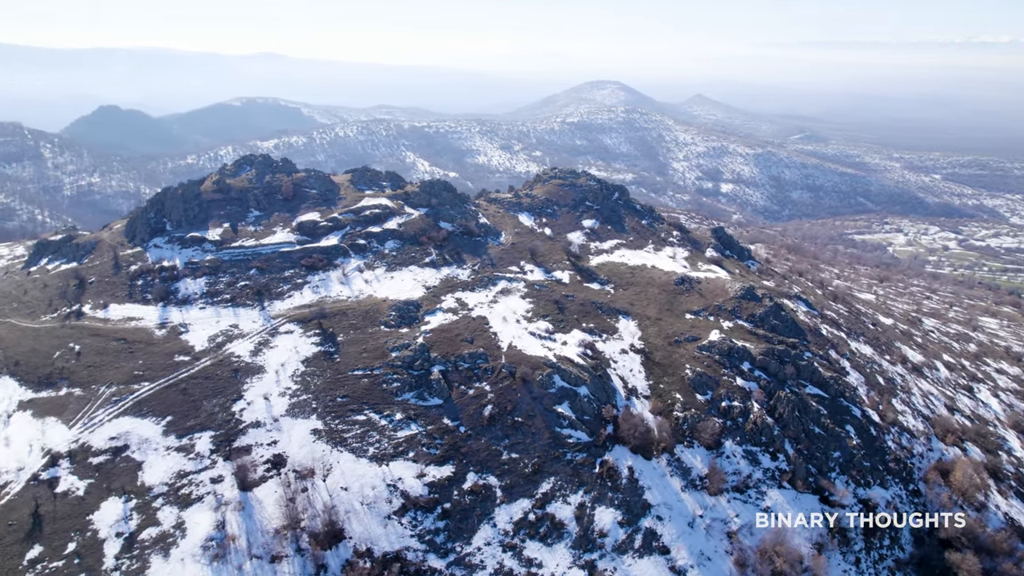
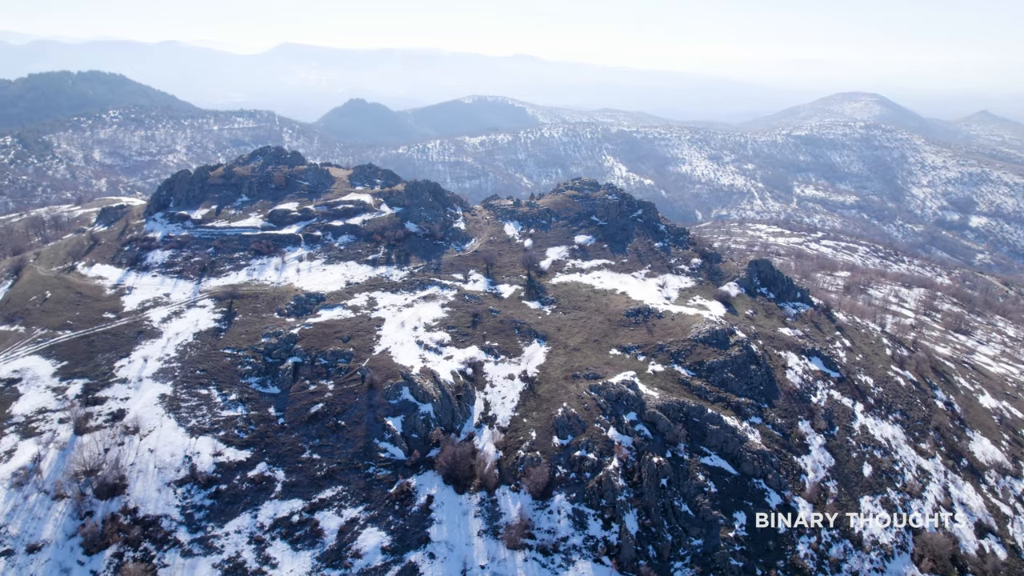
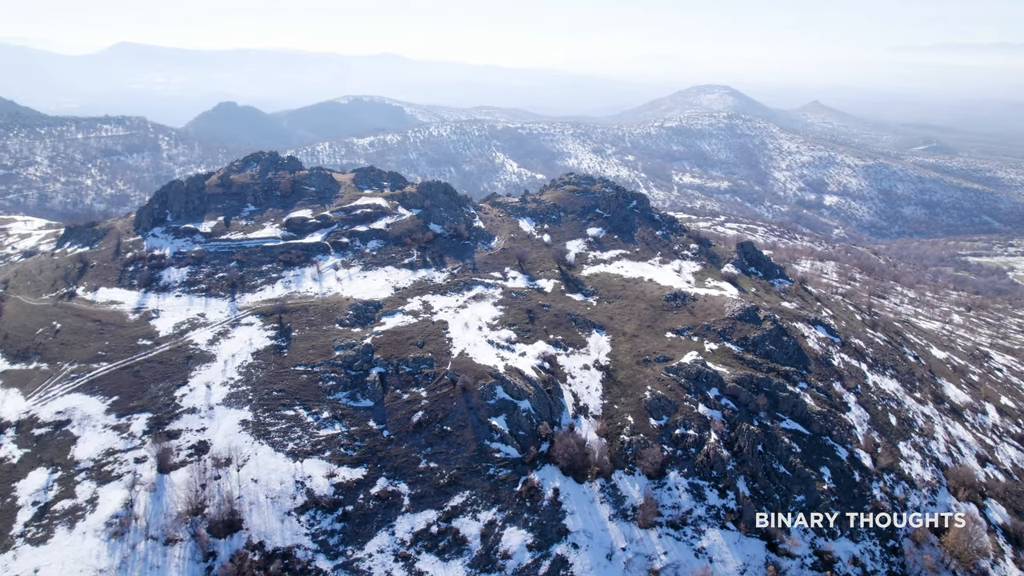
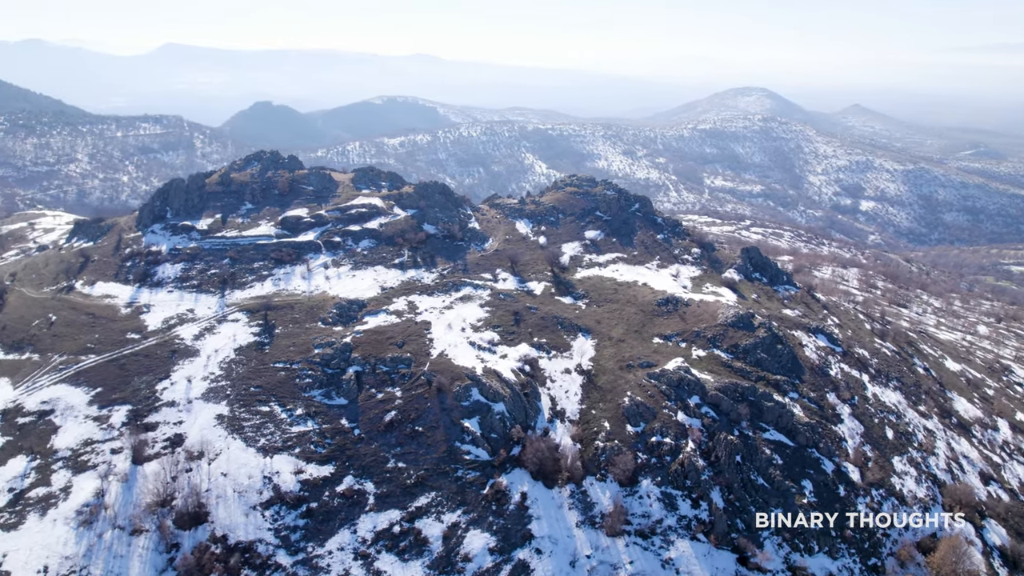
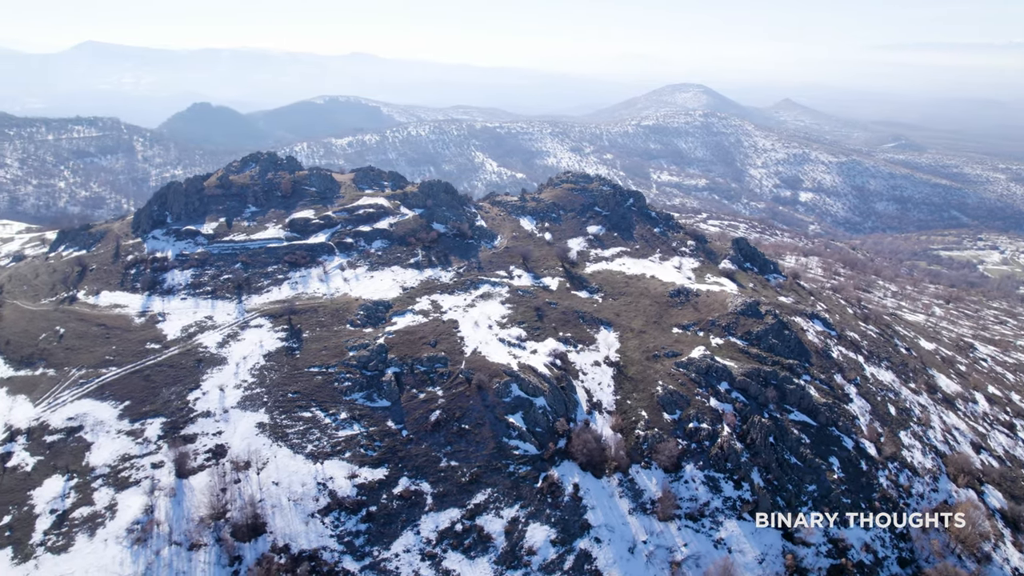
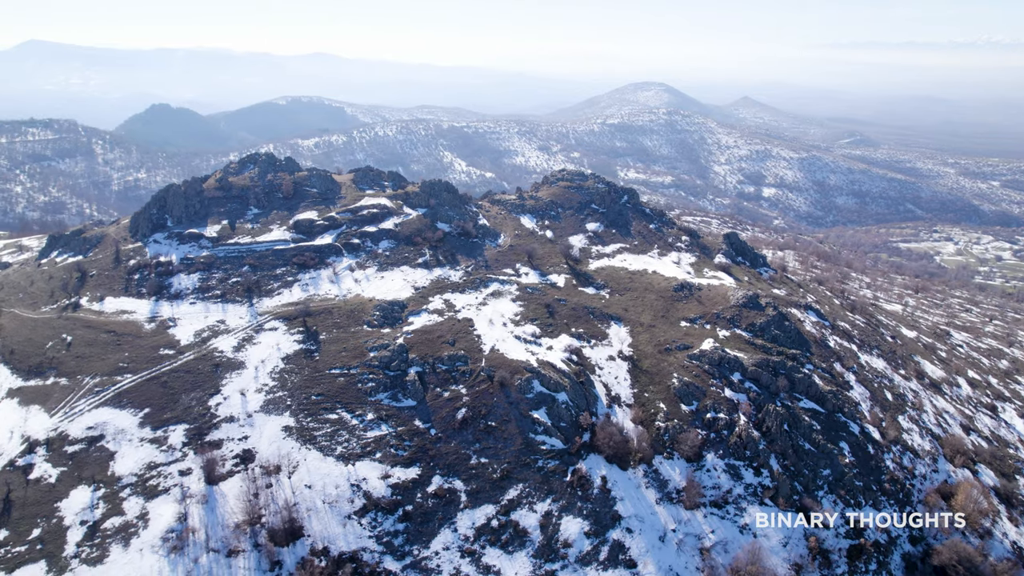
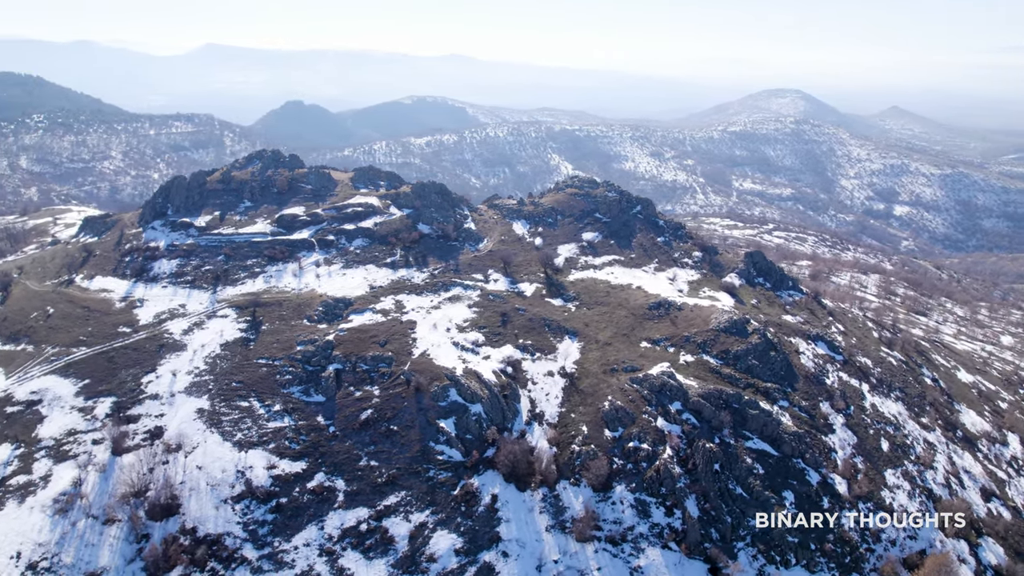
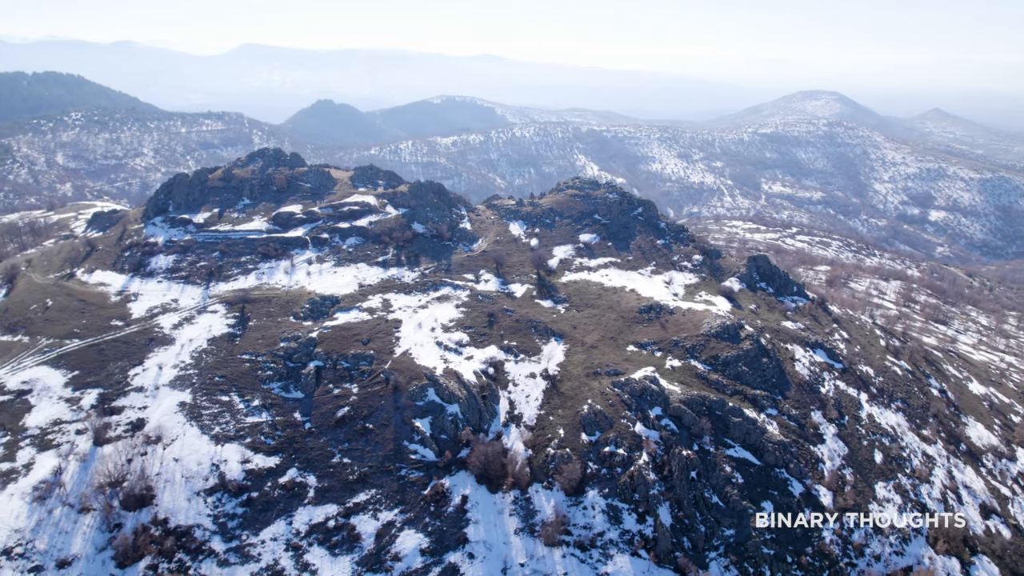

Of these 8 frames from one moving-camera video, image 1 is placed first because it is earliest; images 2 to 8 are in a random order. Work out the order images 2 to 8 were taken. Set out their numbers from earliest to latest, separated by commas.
6, 5, 3, 4, 7, 8, 2
